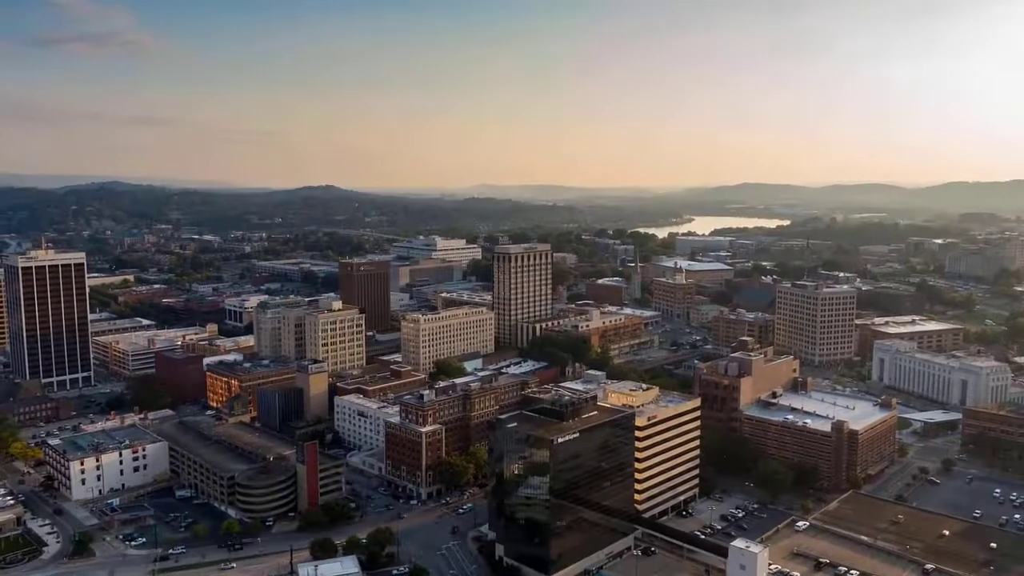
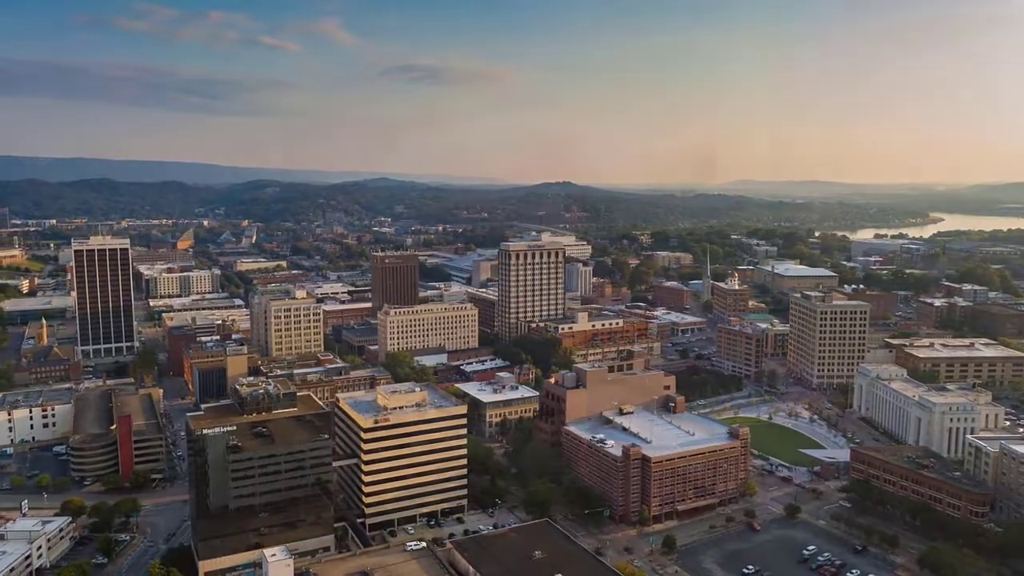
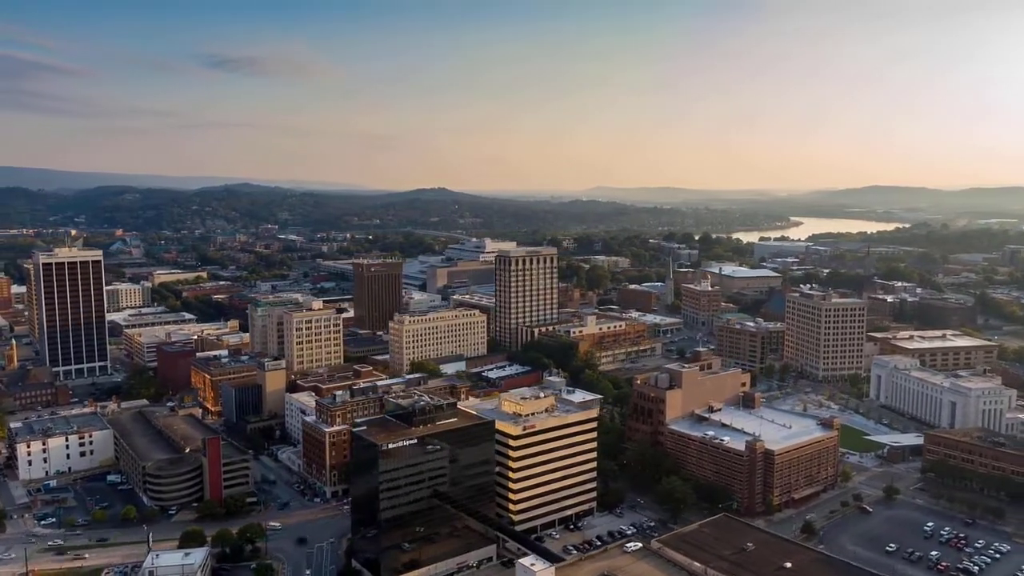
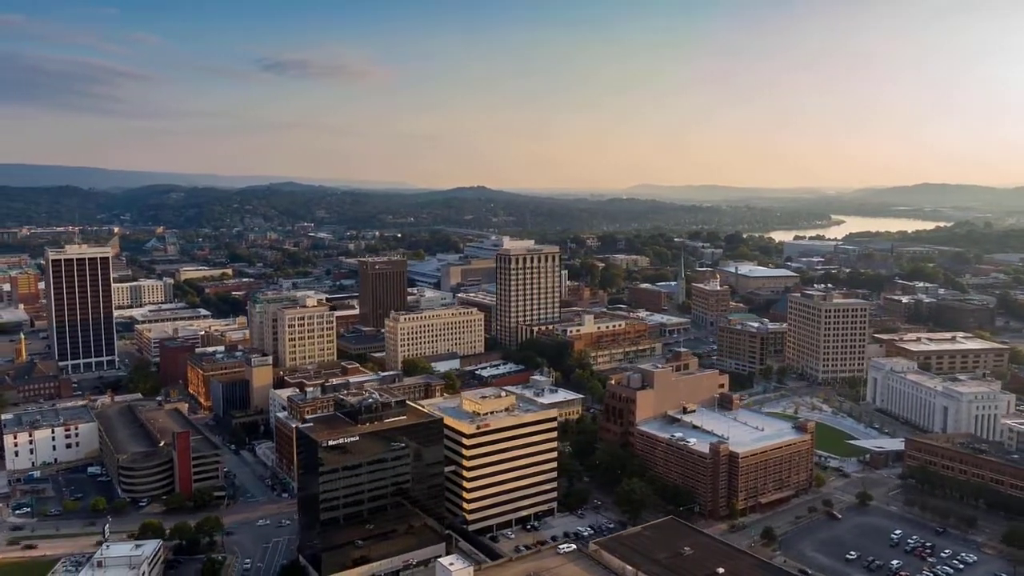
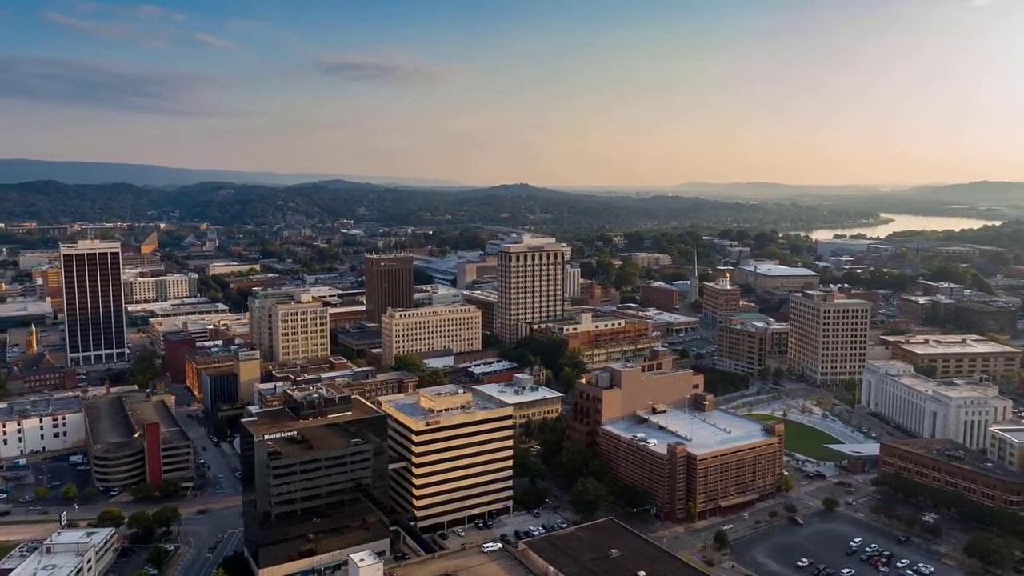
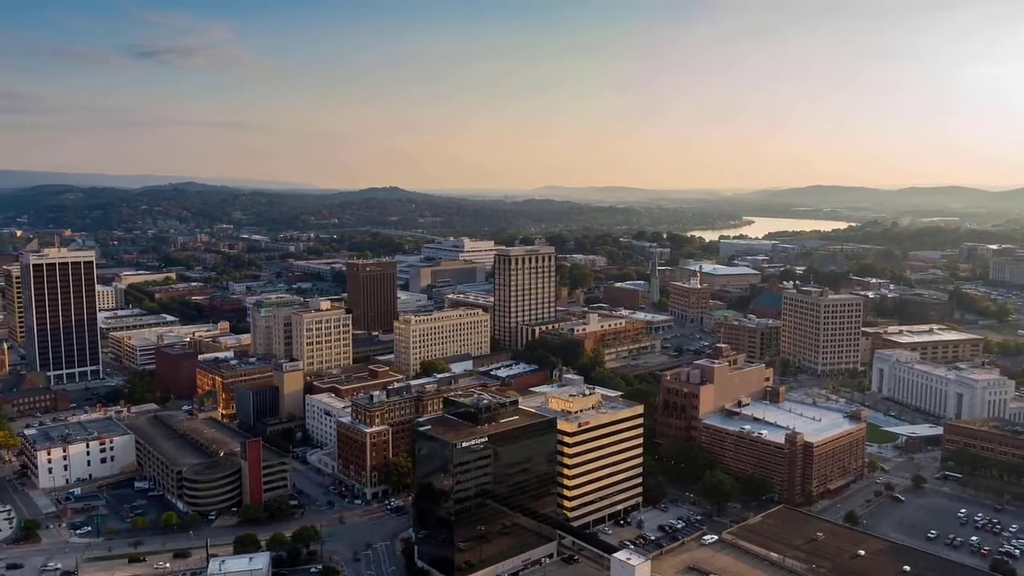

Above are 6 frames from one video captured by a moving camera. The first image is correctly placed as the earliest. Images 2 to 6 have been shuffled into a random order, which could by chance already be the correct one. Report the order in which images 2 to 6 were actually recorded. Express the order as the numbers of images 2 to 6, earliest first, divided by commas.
6, 3, 4, 5, 2
